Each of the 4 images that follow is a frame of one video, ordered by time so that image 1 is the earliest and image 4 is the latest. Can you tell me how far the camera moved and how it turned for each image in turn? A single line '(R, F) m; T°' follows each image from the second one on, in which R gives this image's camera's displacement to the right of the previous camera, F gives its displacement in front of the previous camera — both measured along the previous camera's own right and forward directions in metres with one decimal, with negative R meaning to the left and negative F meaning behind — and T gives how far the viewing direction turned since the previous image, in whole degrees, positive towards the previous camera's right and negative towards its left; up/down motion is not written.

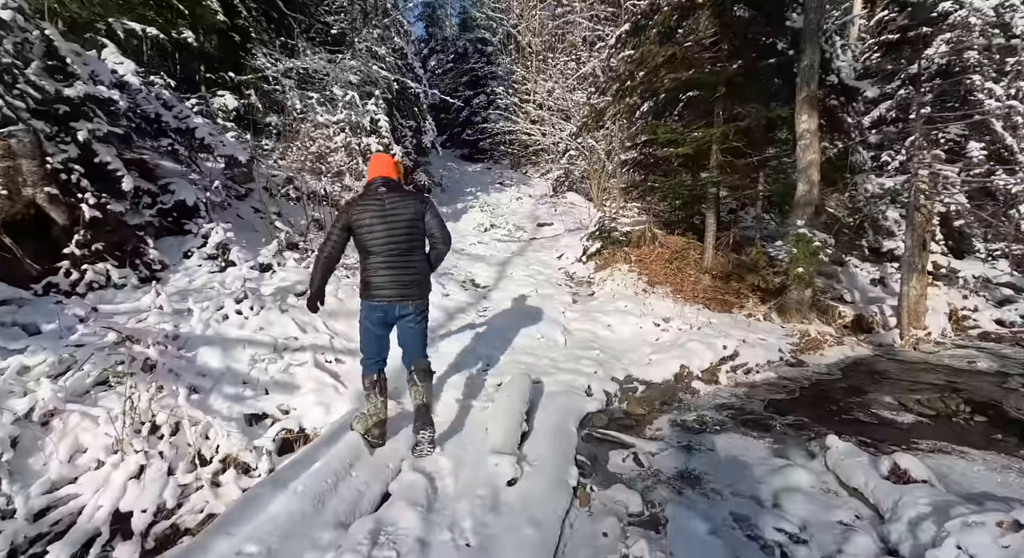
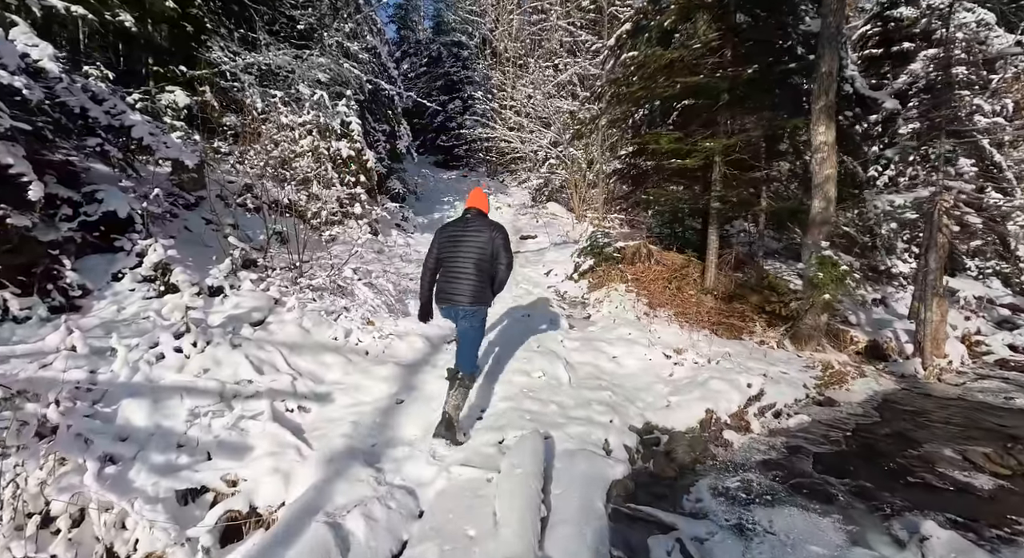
(-0.3, +0.9) m; +3°
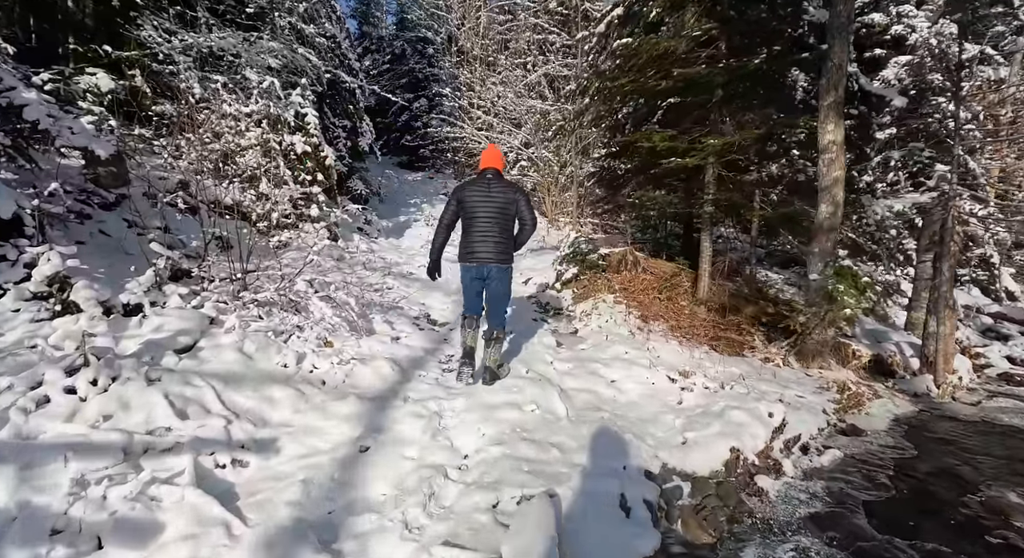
(-0.2, +0.9) m; +4°
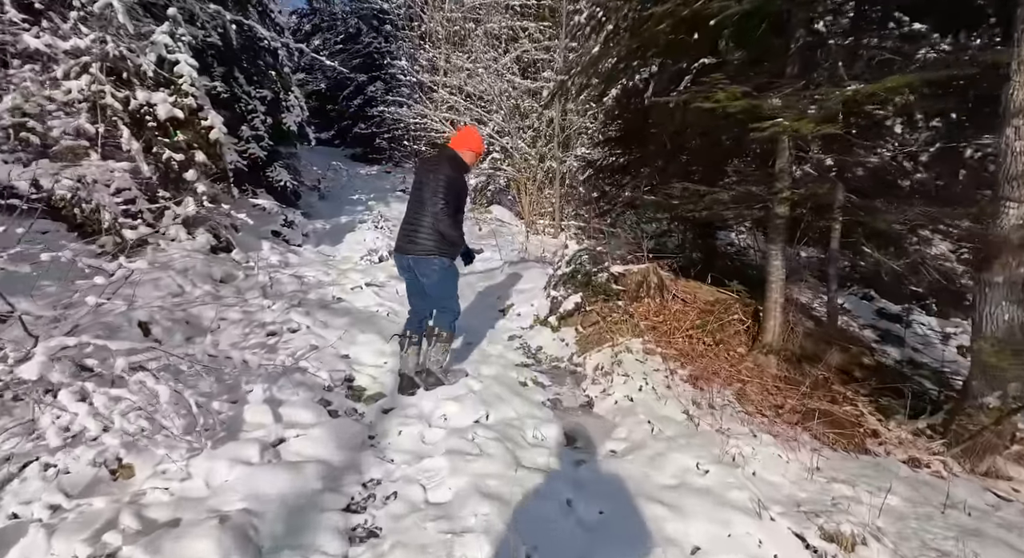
(-0.1, +2.9) m; +3°
